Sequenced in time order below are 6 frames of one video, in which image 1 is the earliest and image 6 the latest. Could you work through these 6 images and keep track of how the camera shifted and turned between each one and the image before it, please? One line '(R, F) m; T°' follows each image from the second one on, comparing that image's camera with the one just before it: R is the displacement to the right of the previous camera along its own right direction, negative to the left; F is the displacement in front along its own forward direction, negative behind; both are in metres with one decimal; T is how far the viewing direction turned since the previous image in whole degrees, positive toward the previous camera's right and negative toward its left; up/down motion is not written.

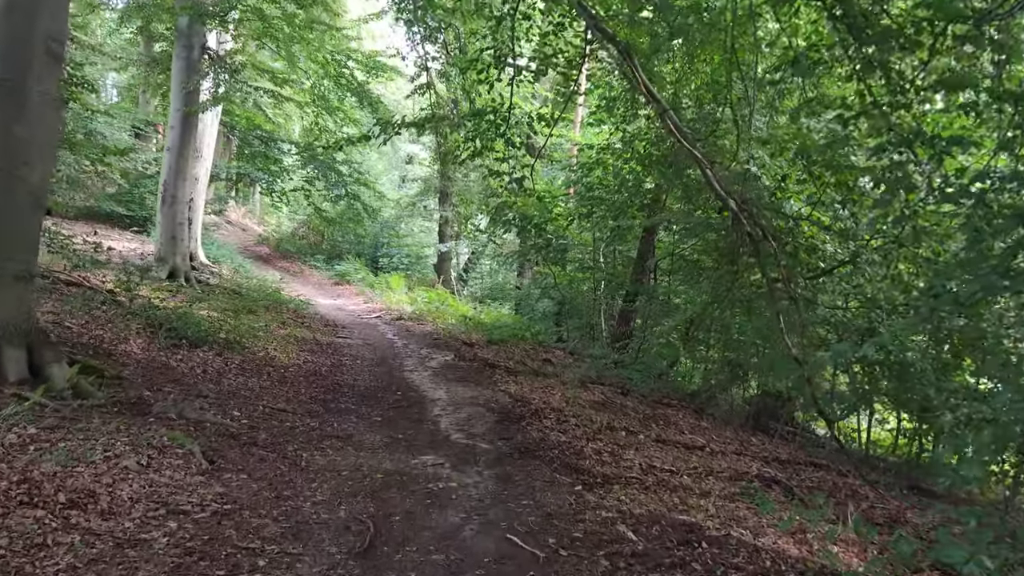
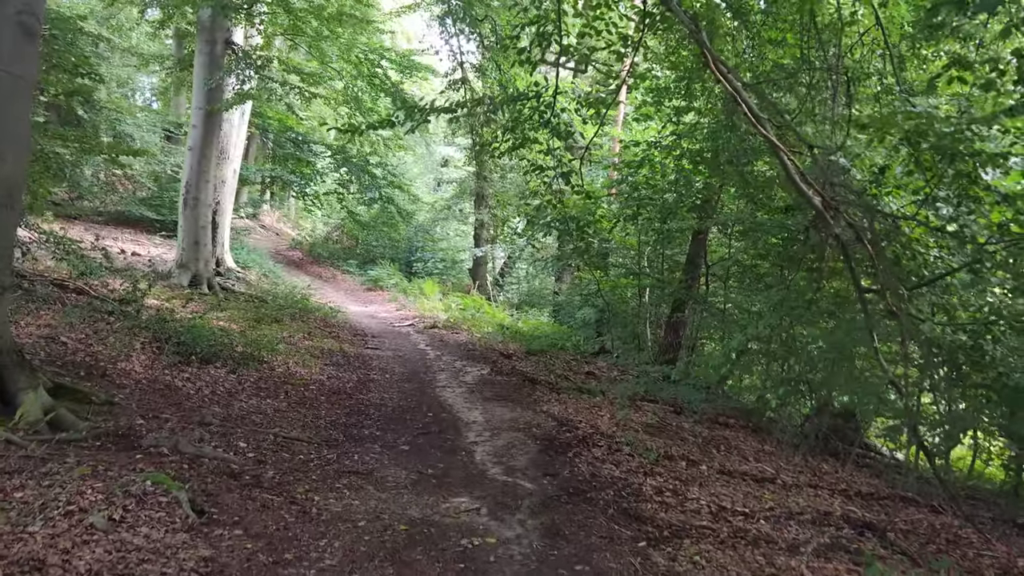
(-0.1, +0.8) m; -2°
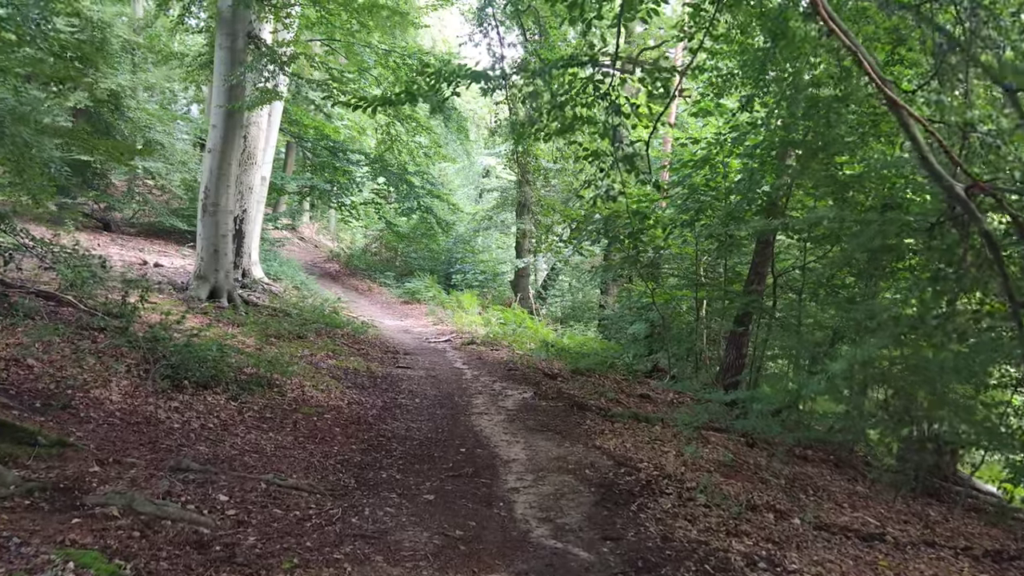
(0.0, +1.0) m; -3°
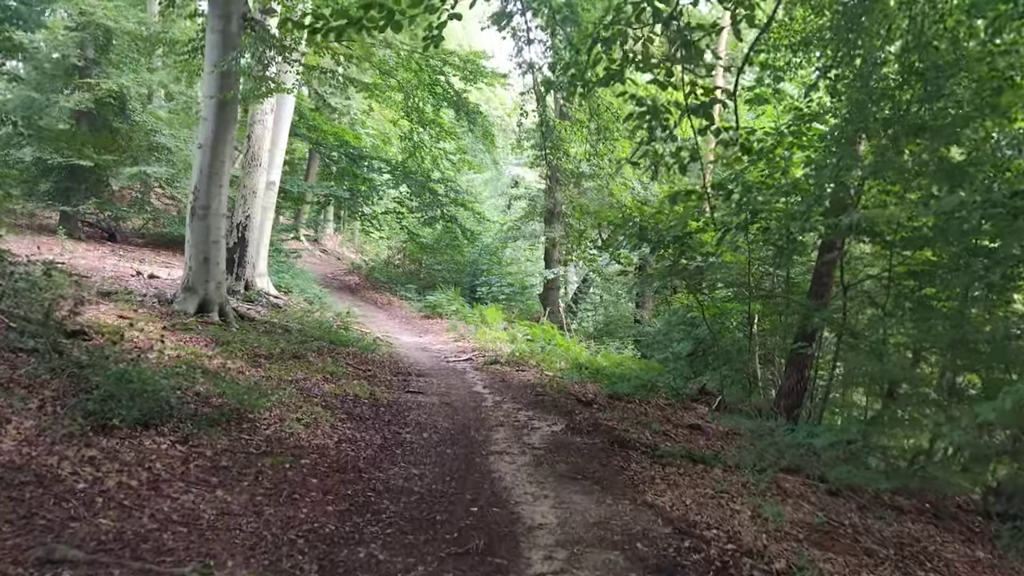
(0.0, +1.3) m; -2°
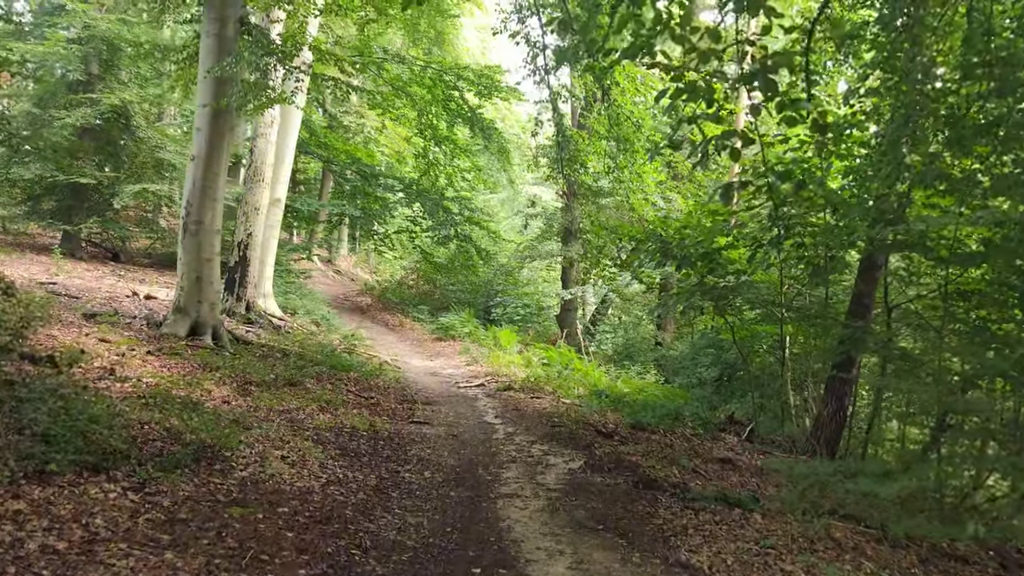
(0.0, +0.6) m; -1°
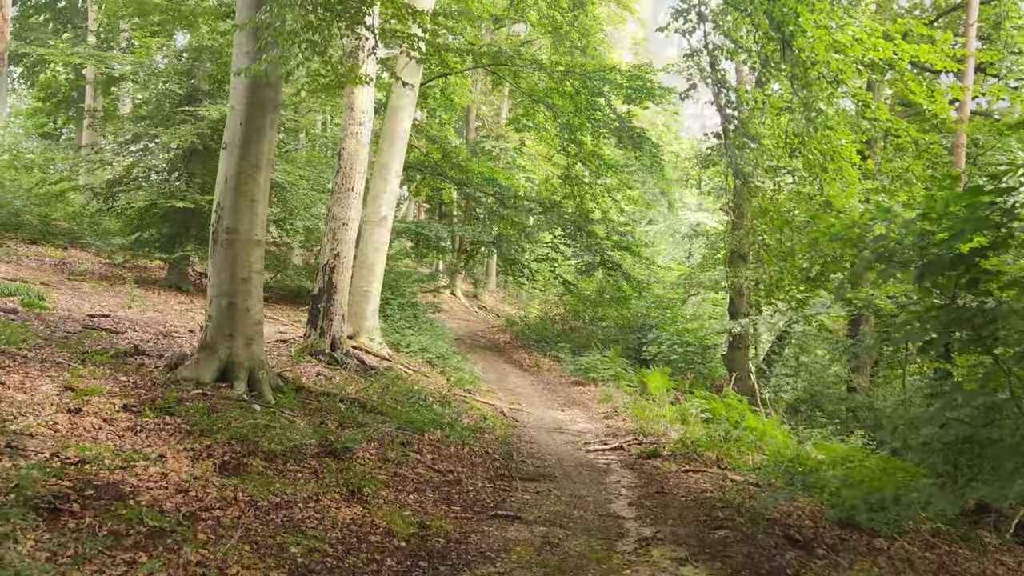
(+0.2, +2.5) m; -11°
